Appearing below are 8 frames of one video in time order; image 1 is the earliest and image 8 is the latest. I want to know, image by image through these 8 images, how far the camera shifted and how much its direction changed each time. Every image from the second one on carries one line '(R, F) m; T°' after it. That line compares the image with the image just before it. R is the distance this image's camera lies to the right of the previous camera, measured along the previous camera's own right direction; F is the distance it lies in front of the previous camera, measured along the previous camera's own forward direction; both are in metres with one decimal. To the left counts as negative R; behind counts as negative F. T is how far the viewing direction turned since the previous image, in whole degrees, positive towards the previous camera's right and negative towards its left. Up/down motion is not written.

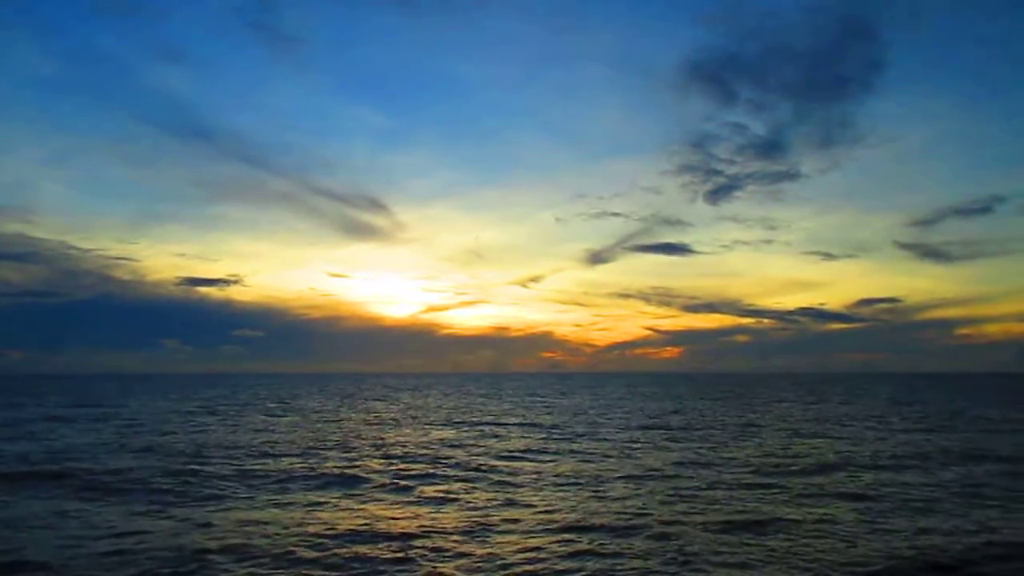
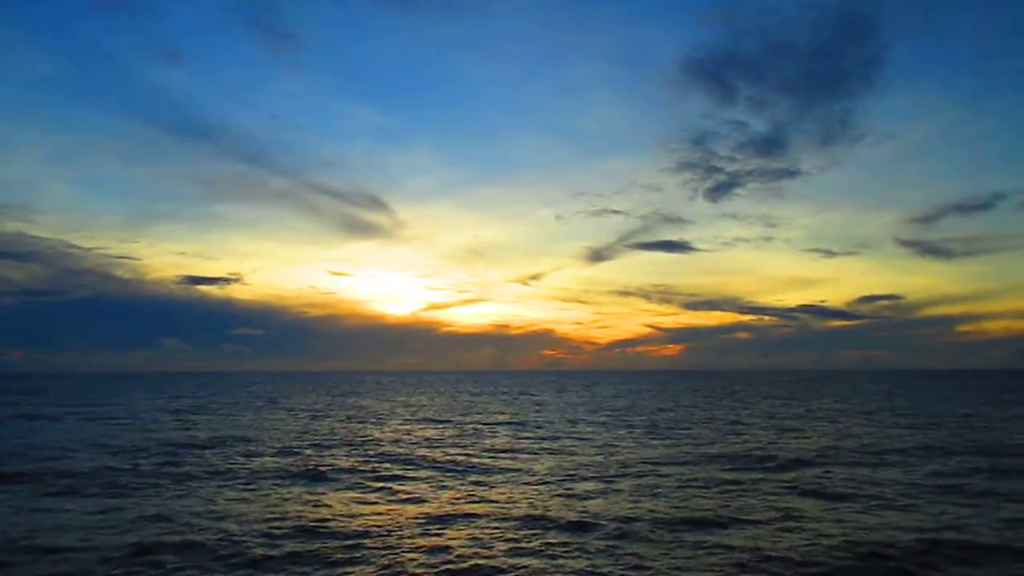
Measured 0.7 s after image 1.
(-7.4, -1.6) m; 0°
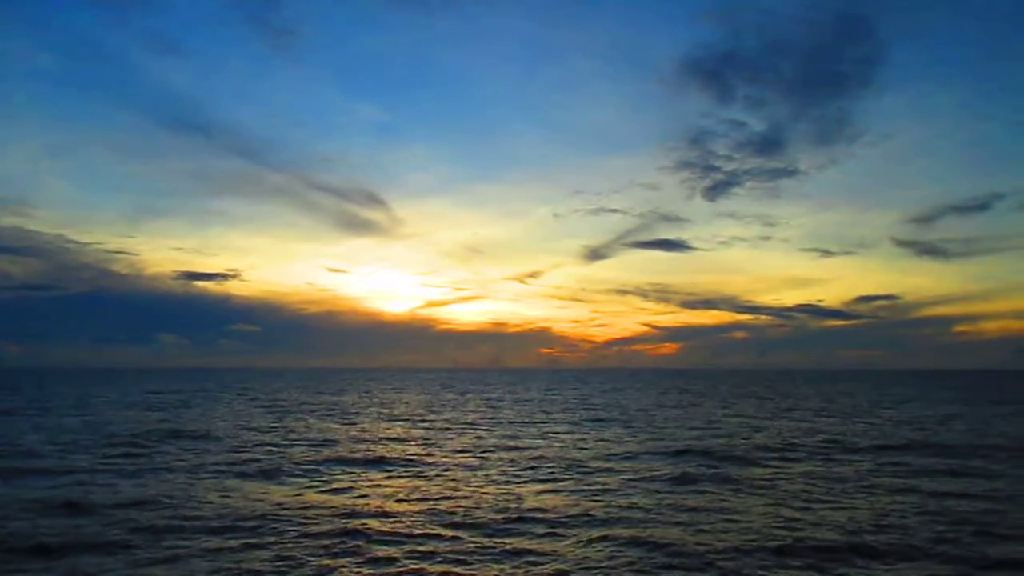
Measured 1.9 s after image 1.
(-2.4, +3.0) m; 0°
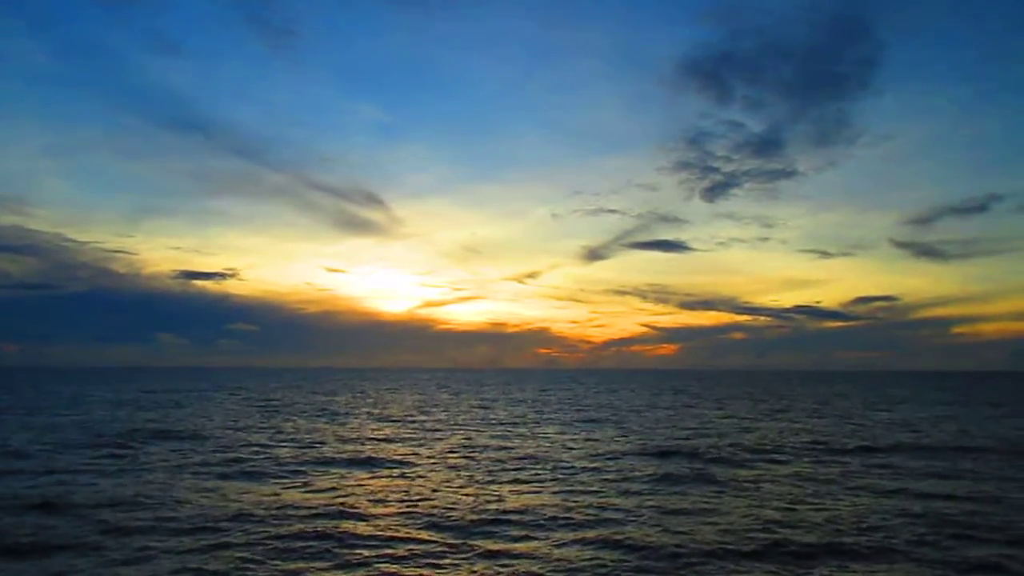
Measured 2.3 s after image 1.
(-15.7, +2.2) m; 0°
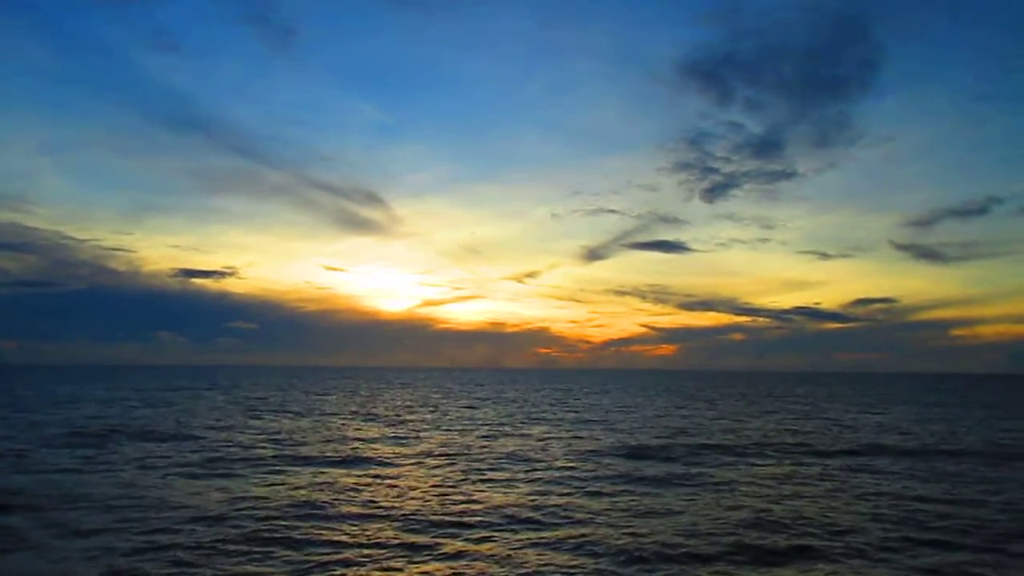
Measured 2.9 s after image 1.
(+8.0, -2.5) m; 0°
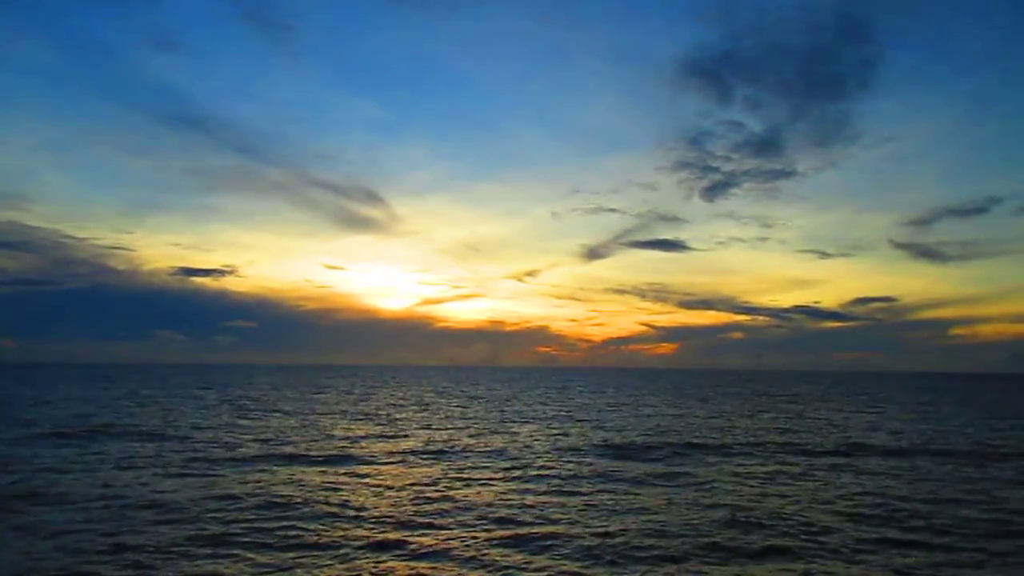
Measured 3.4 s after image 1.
(+11.7, +0.7) m; 0°
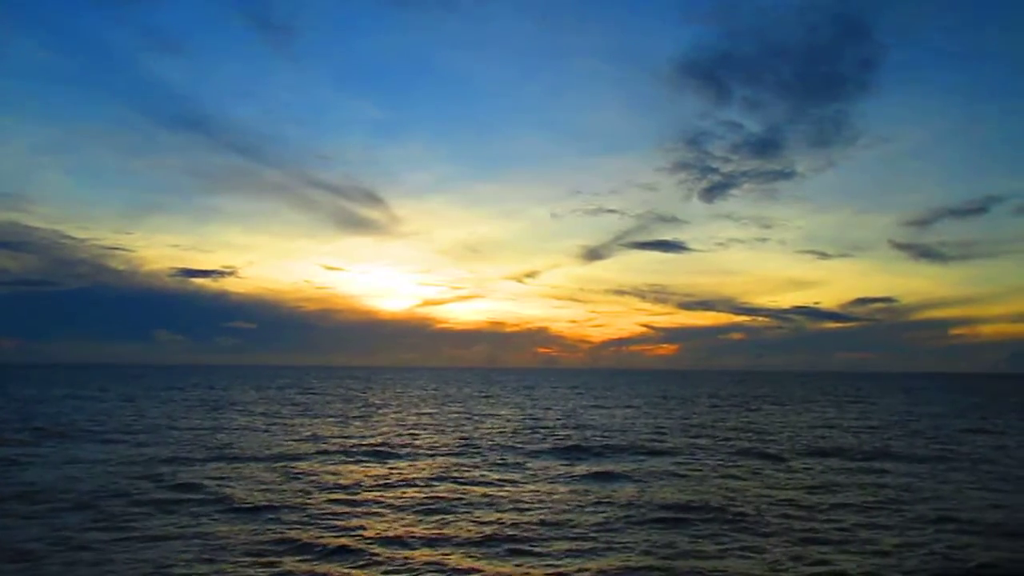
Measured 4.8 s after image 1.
(+3.4, +0.1) m; 0°
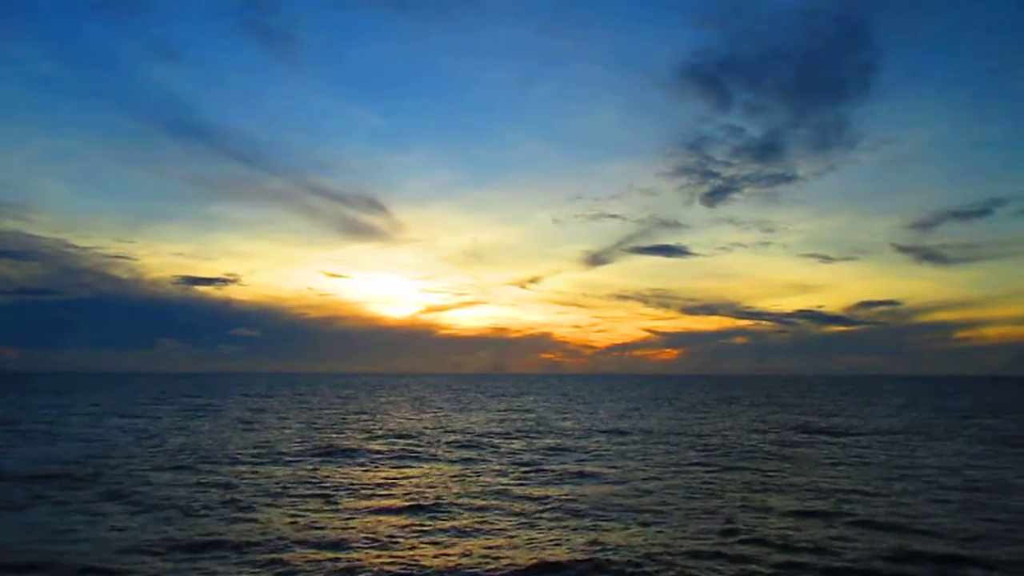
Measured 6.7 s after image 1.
(+4.0, +0.7) m; 0°
